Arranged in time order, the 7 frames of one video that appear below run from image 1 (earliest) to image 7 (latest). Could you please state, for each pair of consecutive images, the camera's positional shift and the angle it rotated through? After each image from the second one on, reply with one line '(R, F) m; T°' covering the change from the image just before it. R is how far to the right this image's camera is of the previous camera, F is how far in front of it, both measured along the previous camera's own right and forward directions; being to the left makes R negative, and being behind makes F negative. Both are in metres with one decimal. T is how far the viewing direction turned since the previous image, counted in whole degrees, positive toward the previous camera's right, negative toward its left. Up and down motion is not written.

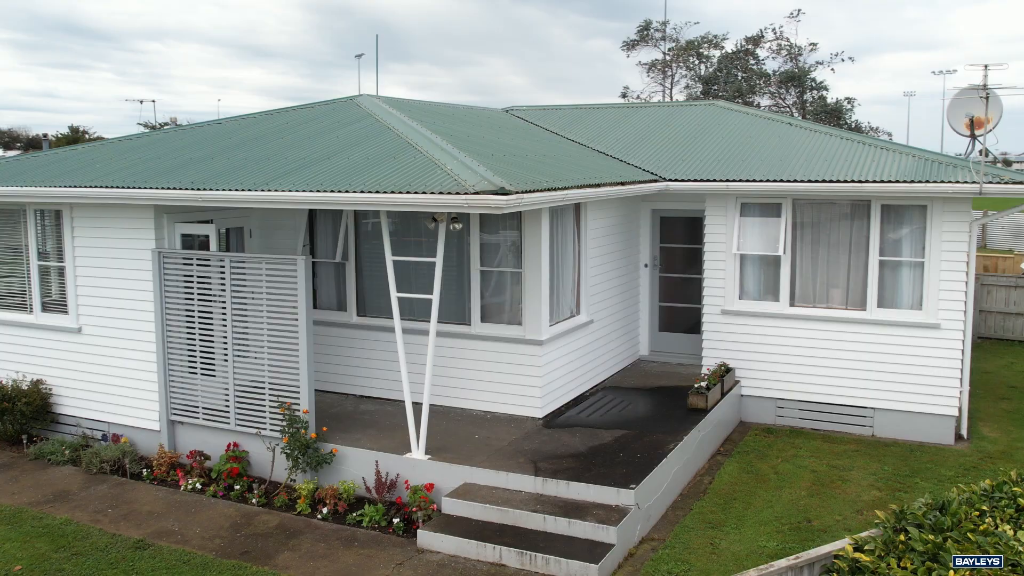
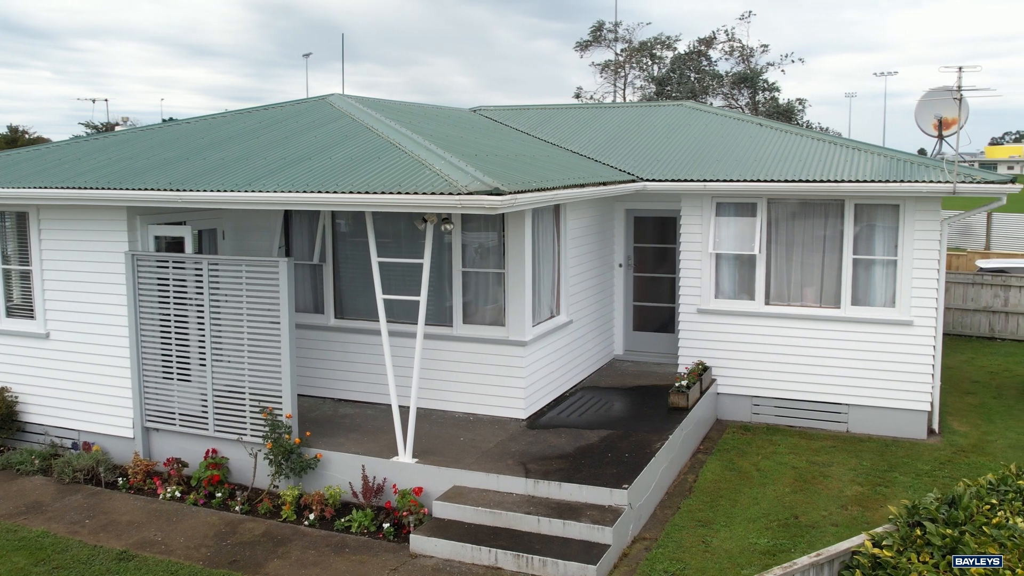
(-0.3, +0.1) m; +3°
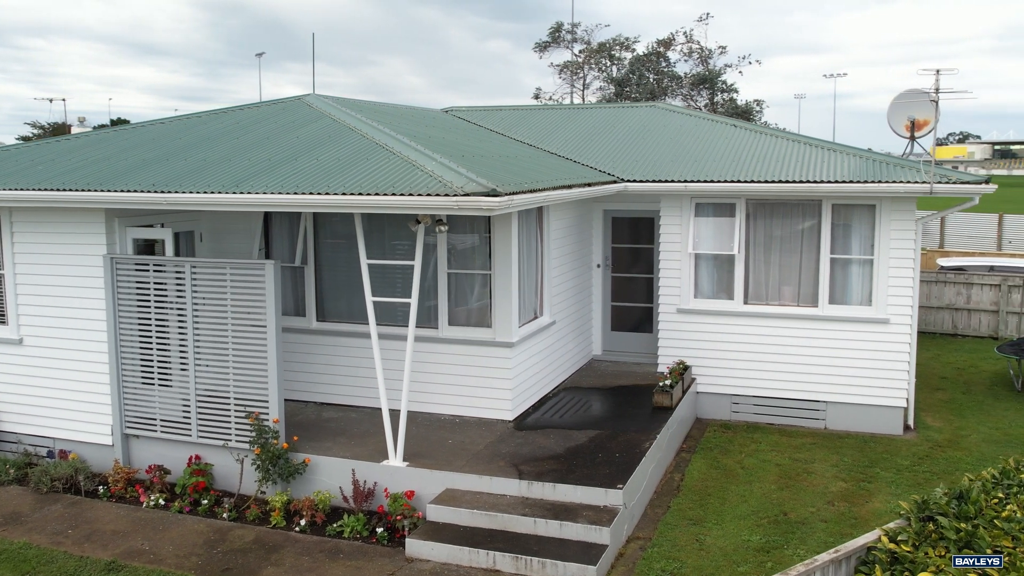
(-0.2, 0.0) m; +3°
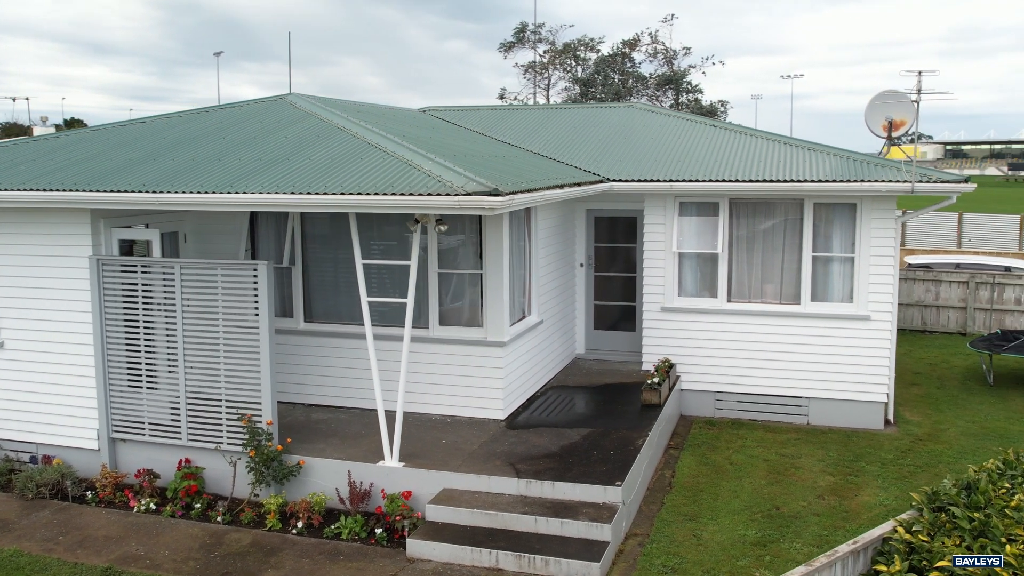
(-0.2, 0.0) m; +2°
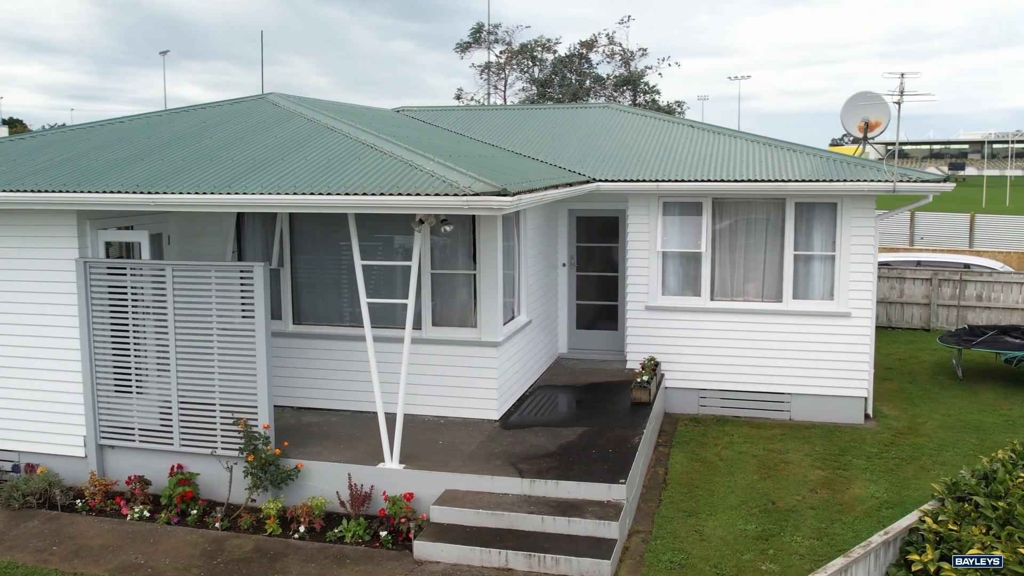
(-0.3, 0.0) m; +3°
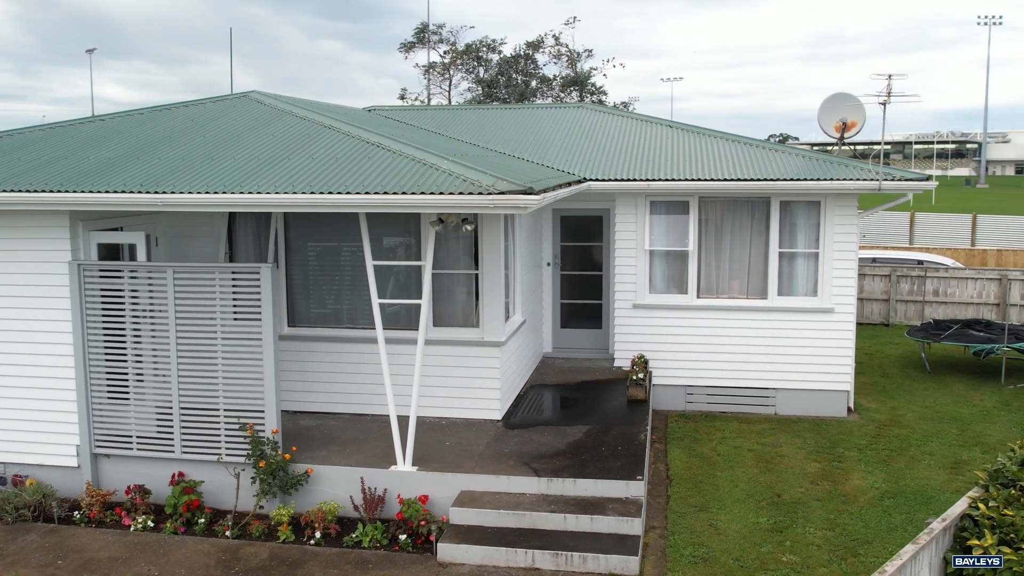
(-0.6, 0.0) m; +4°
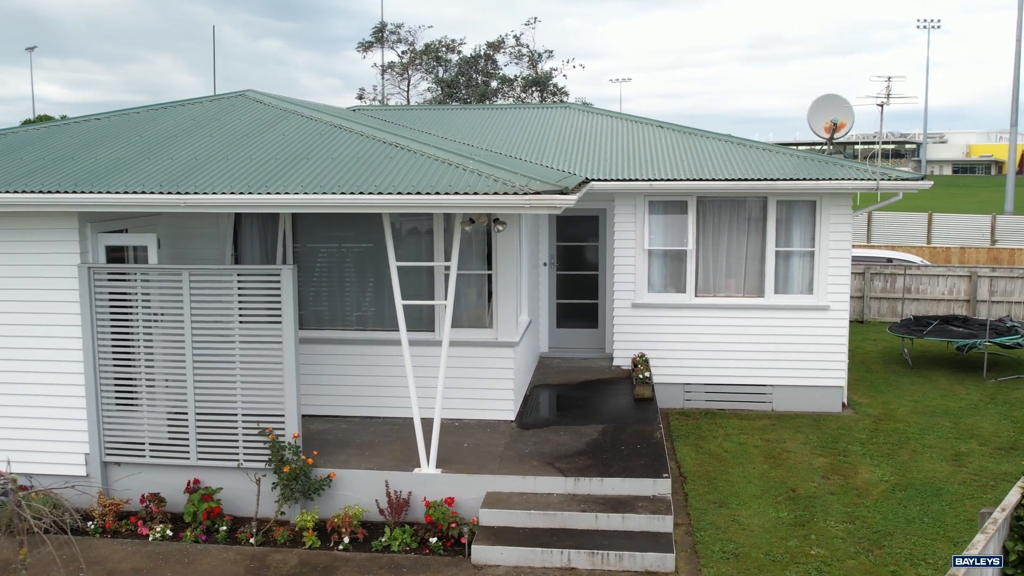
(-0.5, 0.0) m; +3°
